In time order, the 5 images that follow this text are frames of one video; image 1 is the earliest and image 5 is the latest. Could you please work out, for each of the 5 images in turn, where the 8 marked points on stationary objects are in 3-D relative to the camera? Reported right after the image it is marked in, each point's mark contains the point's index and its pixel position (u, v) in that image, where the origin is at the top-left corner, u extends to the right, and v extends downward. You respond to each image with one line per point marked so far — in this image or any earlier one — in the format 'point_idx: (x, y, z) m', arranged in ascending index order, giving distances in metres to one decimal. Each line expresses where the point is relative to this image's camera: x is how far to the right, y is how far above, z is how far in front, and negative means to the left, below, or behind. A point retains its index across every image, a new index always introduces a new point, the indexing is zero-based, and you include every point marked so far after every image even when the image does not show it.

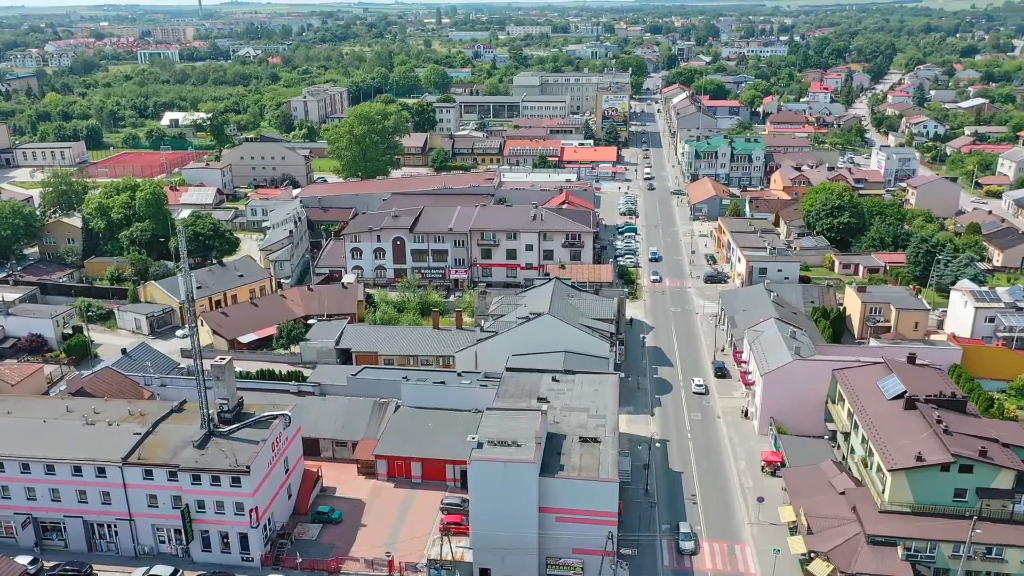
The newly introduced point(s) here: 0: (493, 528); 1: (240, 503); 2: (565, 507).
0: (-0.4, -5.7, +19.5) m
1: (-6.6, -5.2, +20.0) m
2: (+1.2, -5.1, +19.2) m
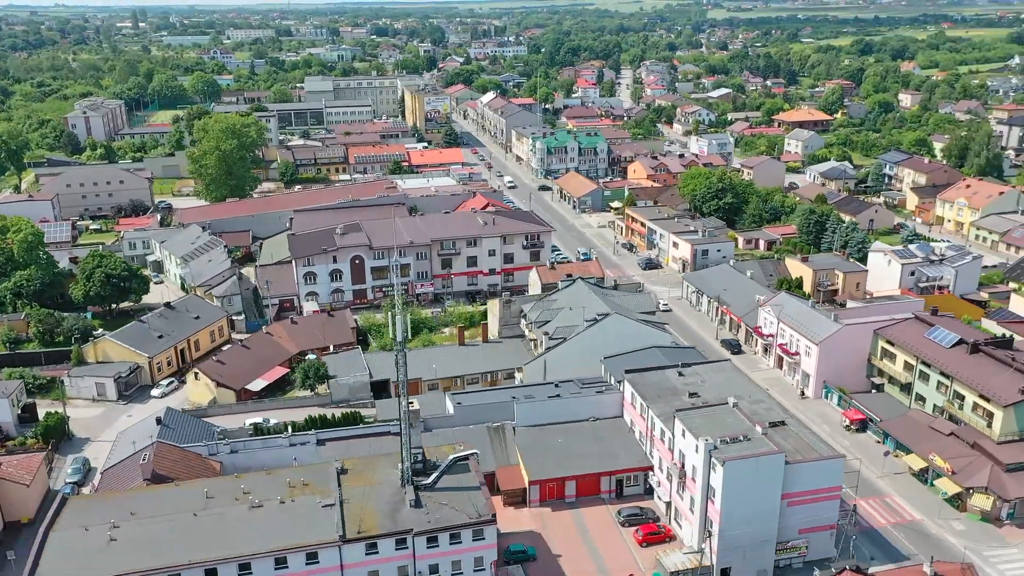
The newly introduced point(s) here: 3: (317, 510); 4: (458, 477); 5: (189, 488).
0: (+5.4, -5.6, +19.4) m
1: (-0.7, -5.9, +17.9) m
2: (+6.9, -4.9, +19.7) m
3: (-4.3, -4.9, +17.9) m
4: (-1.3, -4.4, +19.1) m
5: (-7.4, -4.6, +18.9) m
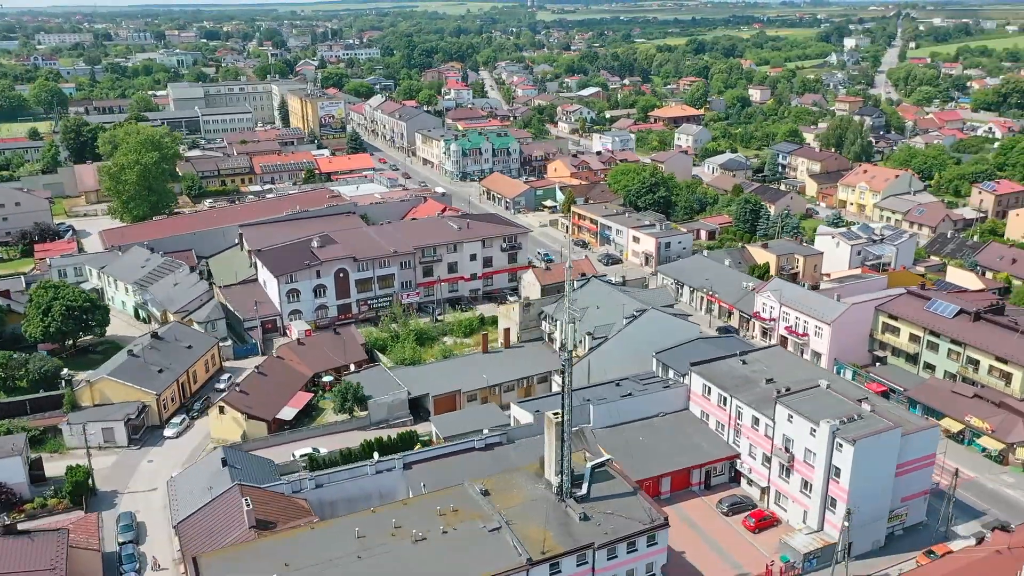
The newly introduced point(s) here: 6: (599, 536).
0: (+8.6, -5.3, +20.3) m
1: (+3.0, -5.9, +17.6) m
2: (+10.1, -4.4, +20.9) m
3: (-0.6, -5.1, +16.9) m
4: (+2.1, -4.5, +18.7) m
5: (-3.9, -5.1, +17.3) m
6: (+1.8, -5.1, +17.0) m
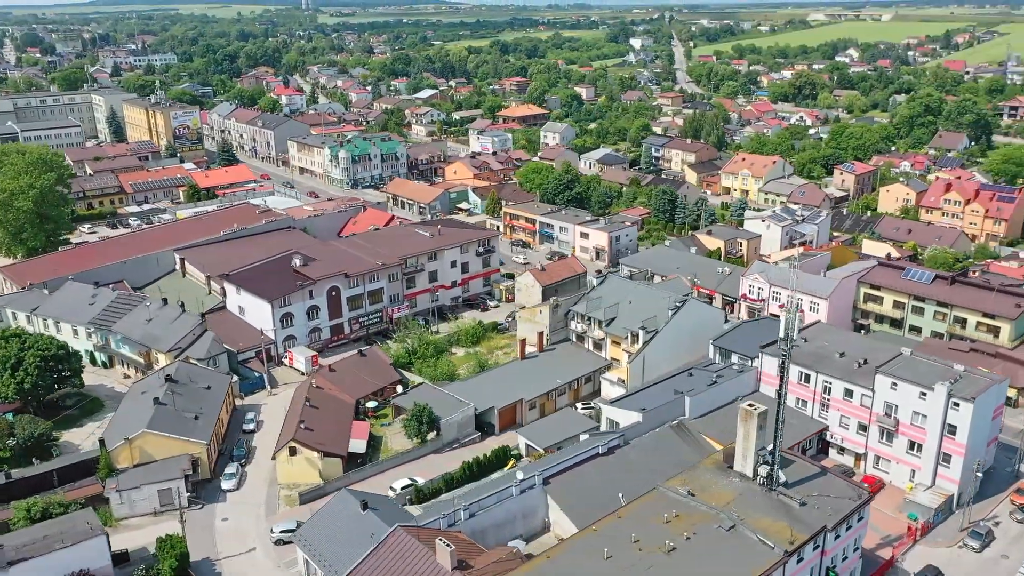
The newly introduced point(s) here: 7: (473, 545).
0: (+12.4, -4.5, +22.2) m
1: (+7.7, -5.5, +18.3) m
2: (+13.6, -3.5, +23.2) m
3: (+4.4, -5.1, +16.7) m
4: (+6.5, -4.2, +19.1) m
5: (+1.1, -5.3, +16.2) m
6: (+6.6, -4.9, +17.4) m
7: (-0.9, -5.8, +18.6) m
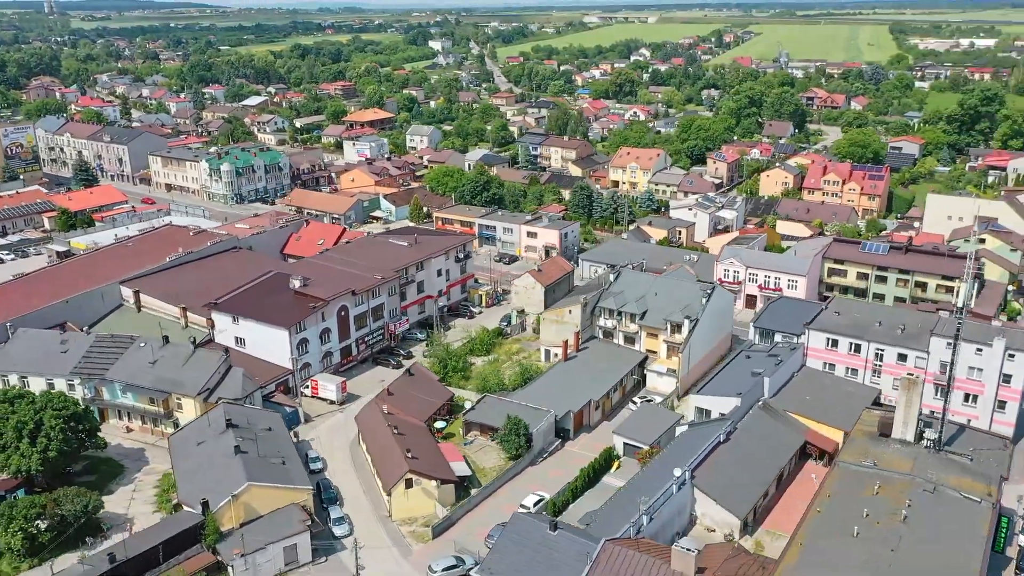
0: (+15.5, -3.4, +25.2) m
1: (+12.1, -4.8, +20.2) m
2: (+16.3, -2.3, +26.3) m
3: (+9.2, -4.5, +17.8) m
4: (+10.6, -3.6, +20.6) m
5: (+6.1, -5.1, +16.5) m
6: (+11.1, -4.2, +19.0) m
7: (+3.7, -5.8, +18.3) m
